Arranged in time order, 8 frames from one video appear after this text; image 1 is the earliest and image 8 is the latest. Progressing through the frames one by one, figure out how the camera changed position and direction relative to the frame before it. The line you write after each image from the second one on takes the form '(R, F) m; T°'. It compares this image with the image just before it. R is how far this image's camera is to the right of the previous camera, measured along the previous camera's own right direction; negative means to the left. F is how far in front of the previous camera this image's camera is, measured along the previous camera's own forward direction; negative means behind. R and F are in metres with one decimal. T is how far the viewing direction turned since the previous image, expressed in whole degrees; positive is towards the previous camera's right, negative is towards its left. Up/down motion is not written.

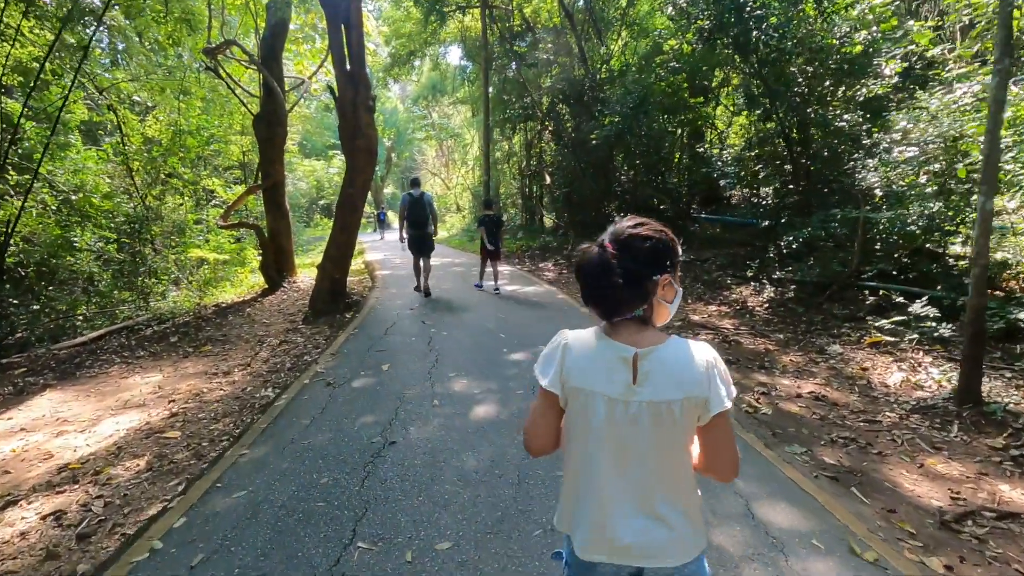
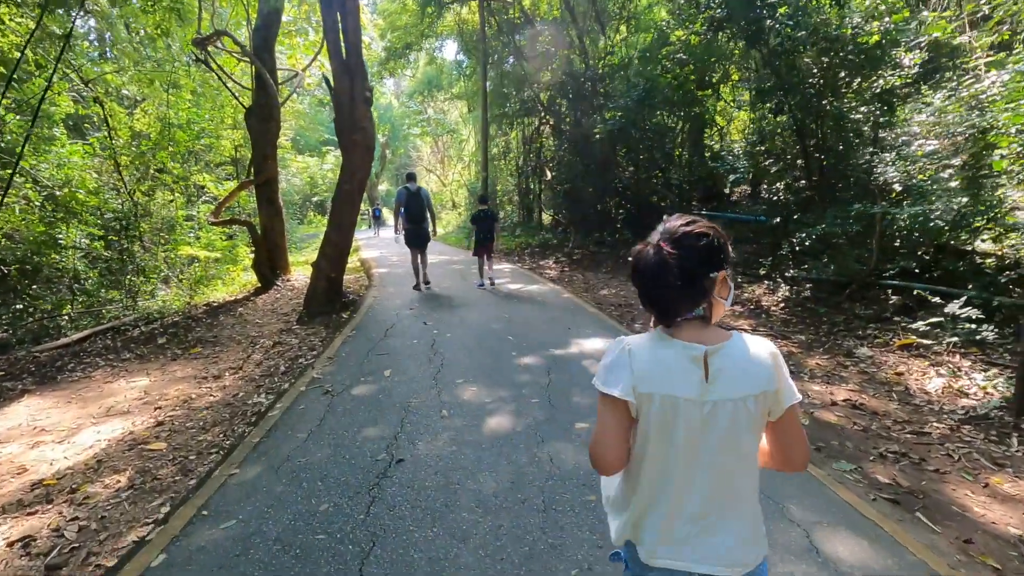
(-0.1, +0.3) m; +1°
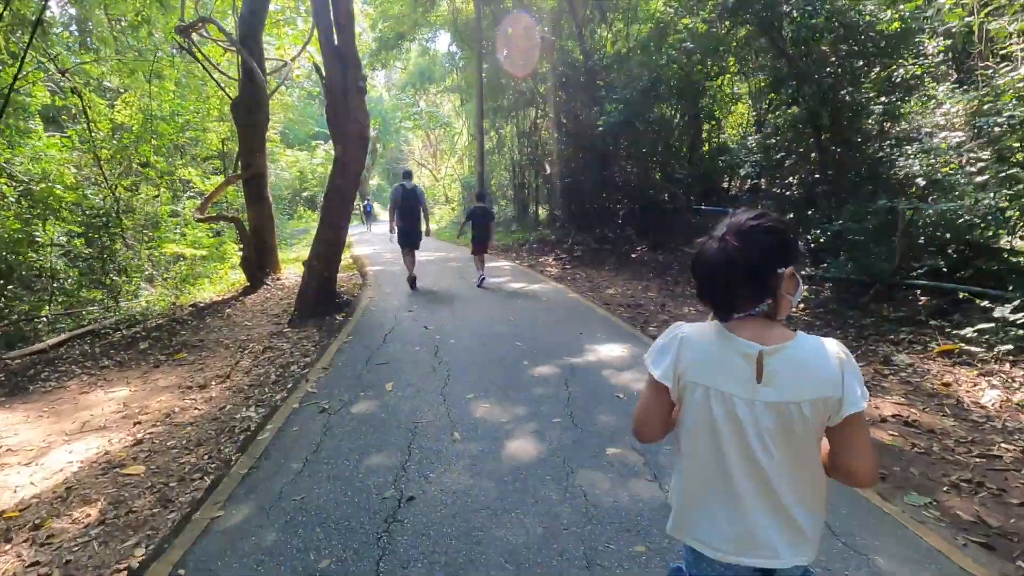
(-0.2, +0.4) m; +1°
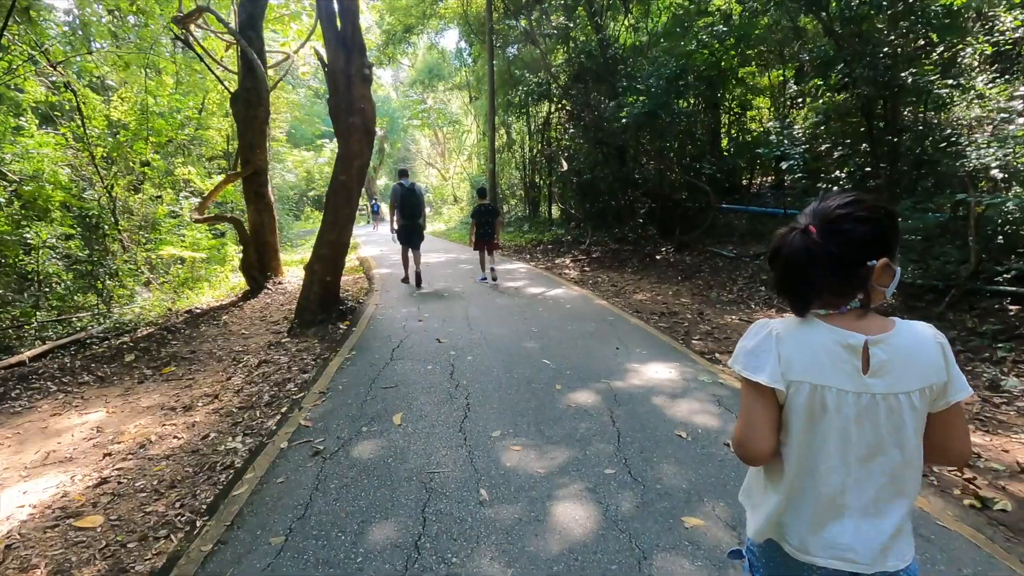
(-0.2, +0.8) m; -1°
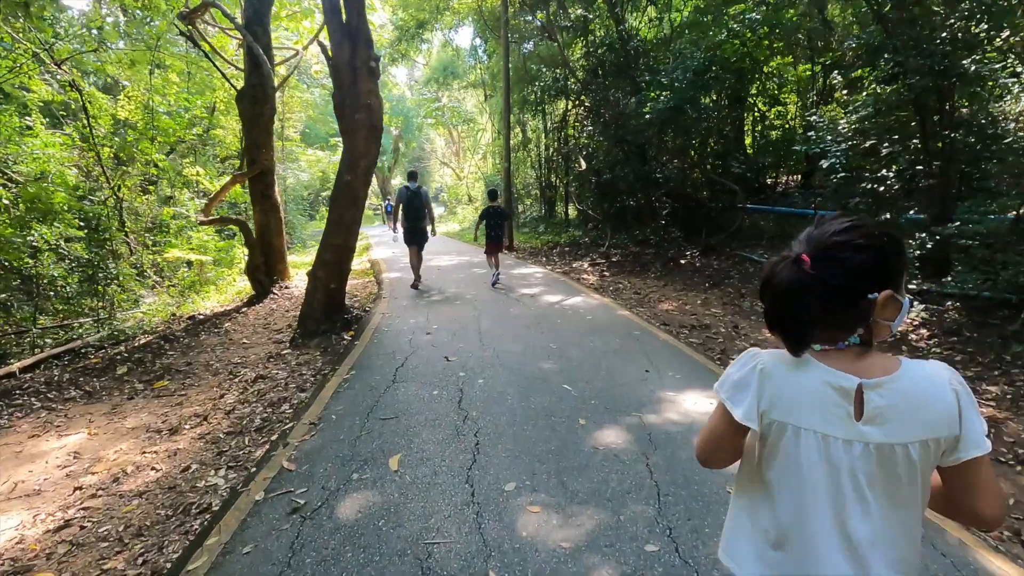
(0.0, +0.6) m; -2°
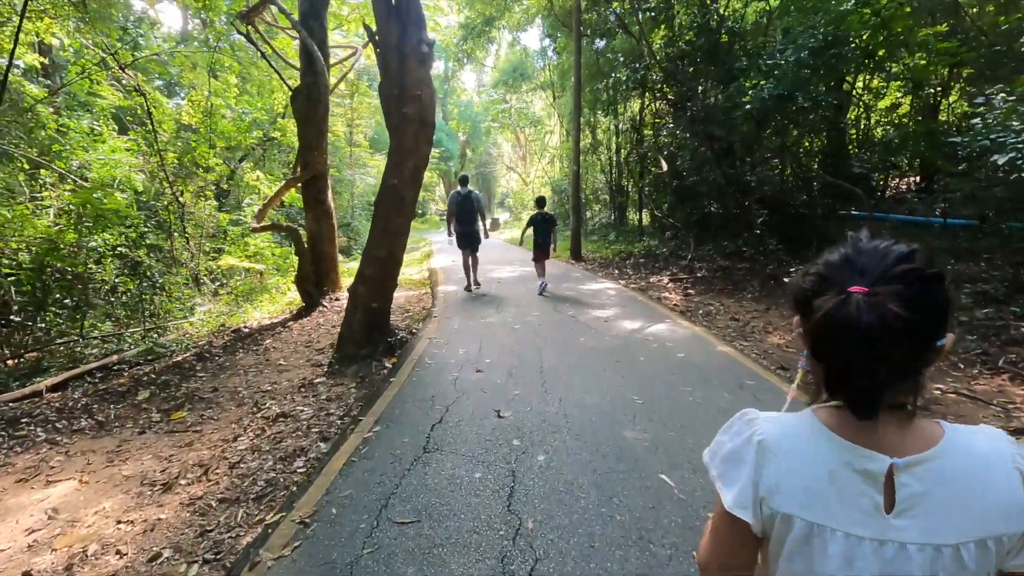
(-0.1, +1.2) m; -7°
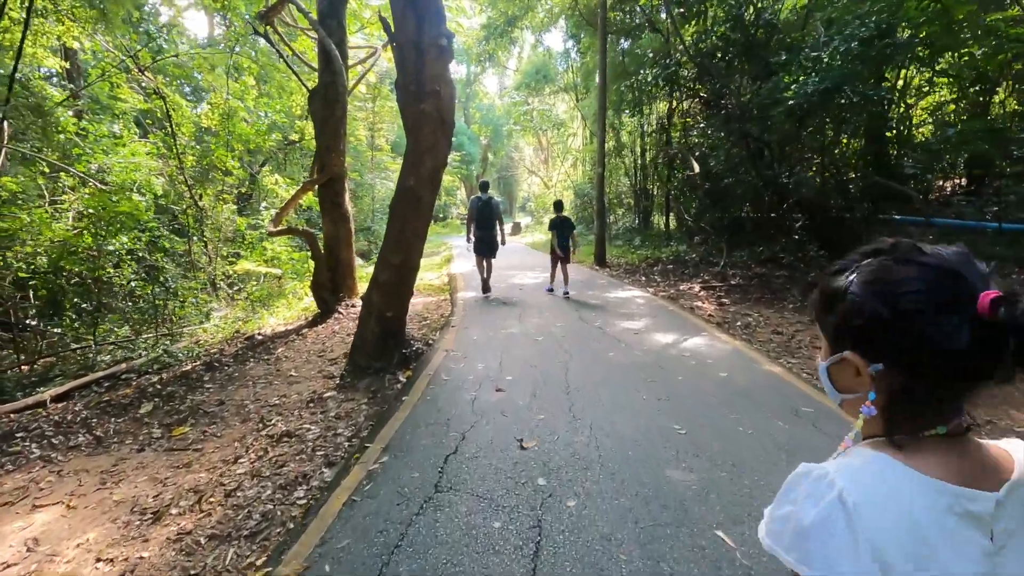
(0.0, +0.5) m; -2°
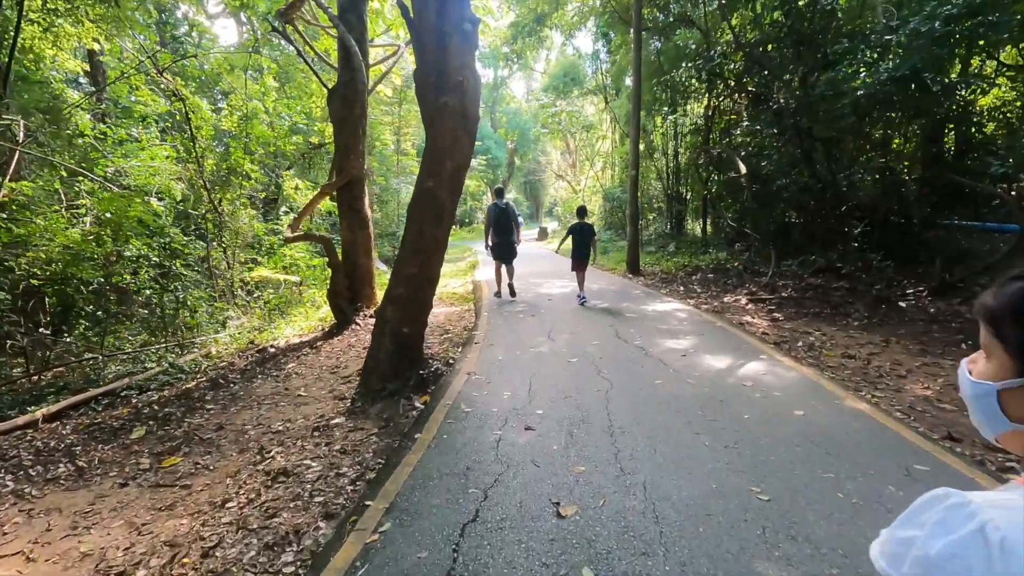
(-0.1, +0.7) m; -3°
